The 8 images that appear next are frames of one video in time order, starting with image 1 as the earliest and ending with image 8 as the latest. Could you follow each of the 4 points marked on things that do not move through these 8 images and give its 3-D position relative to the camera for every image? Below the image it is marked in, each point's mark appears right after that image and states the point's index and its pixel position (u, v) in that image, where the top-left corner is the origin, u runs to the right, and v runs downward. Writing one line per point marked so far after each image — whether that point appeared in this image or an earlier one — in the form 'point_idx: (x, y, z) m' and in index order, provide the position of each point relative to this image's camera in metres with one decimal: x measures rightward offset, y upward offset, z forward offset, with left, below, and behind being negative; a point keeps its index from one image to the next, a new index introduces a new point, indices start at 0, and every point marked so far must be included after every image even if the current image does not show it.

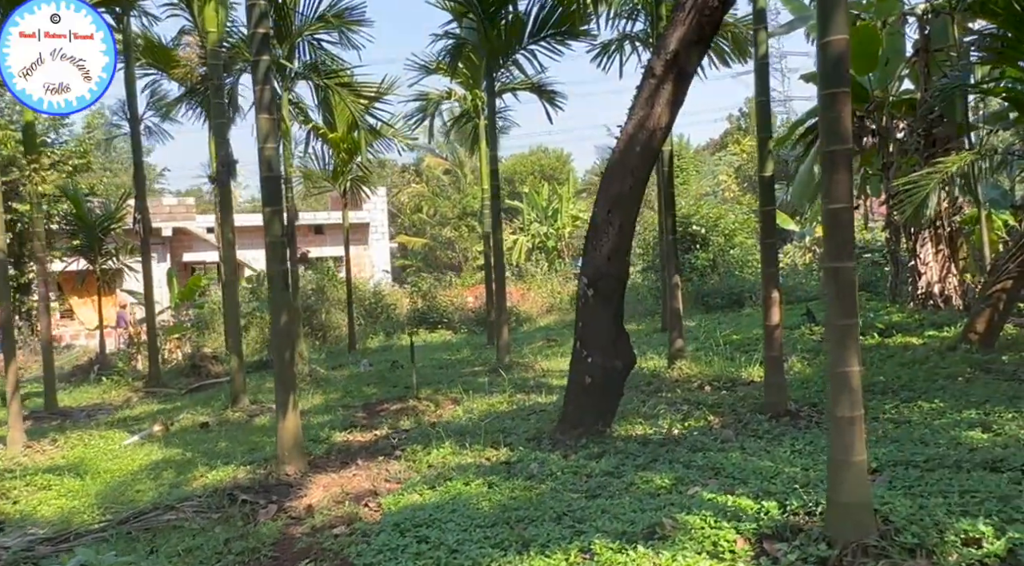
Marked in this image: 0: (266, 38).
0: (-1.4, +1.4, +5.4) m
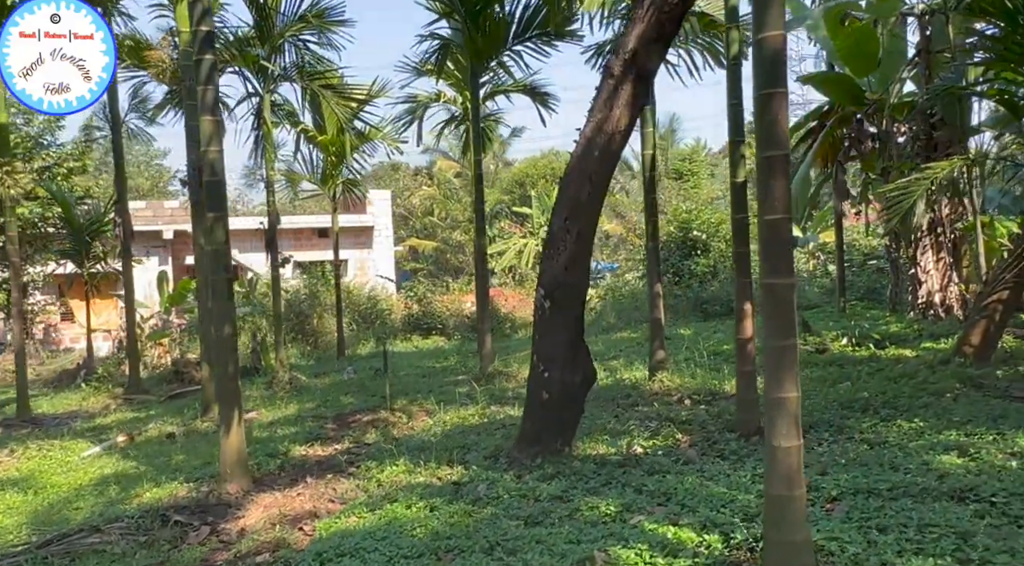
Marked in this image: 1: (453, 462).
0: (-1.7, +1.4, +5.2) m
1: (-0.3, -1.1, +5.5) m
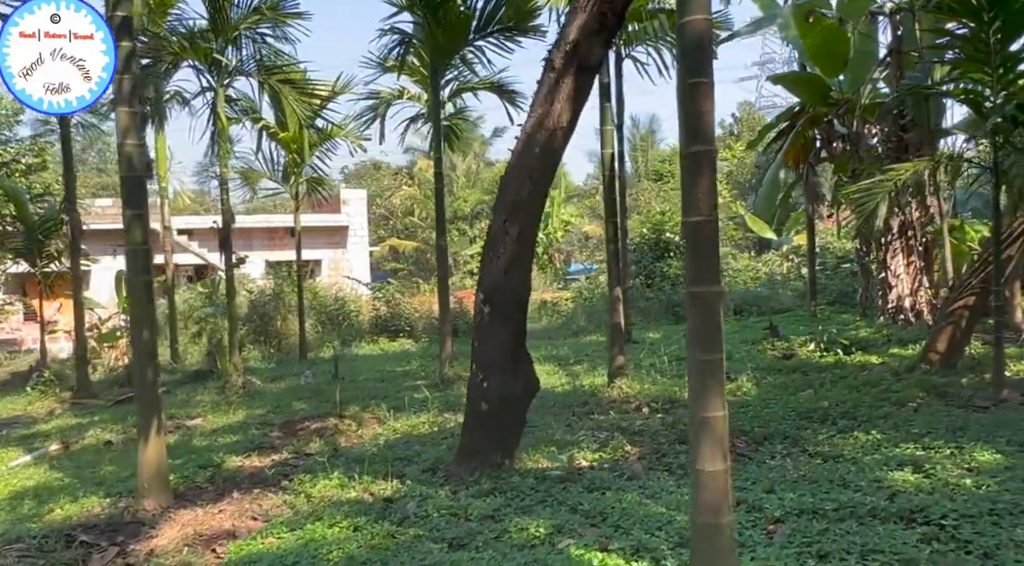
0: (-2.0, +1.4, +4.9) m
1: (-0.7, -1.1, +5.3) m
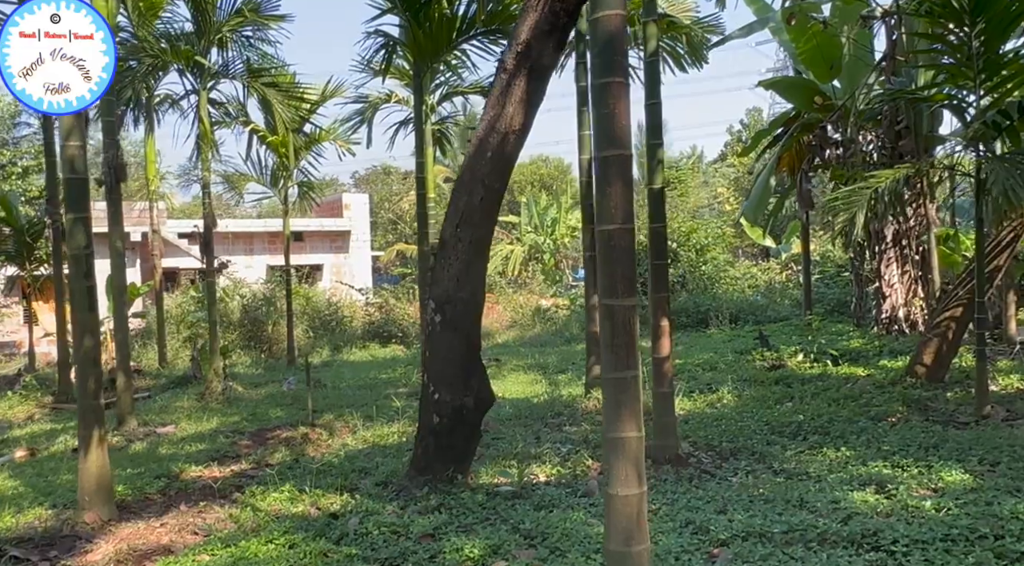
0: (-2.2, +1.3, +4.7) m
1: (-0.9, -1.1, +5.1) m
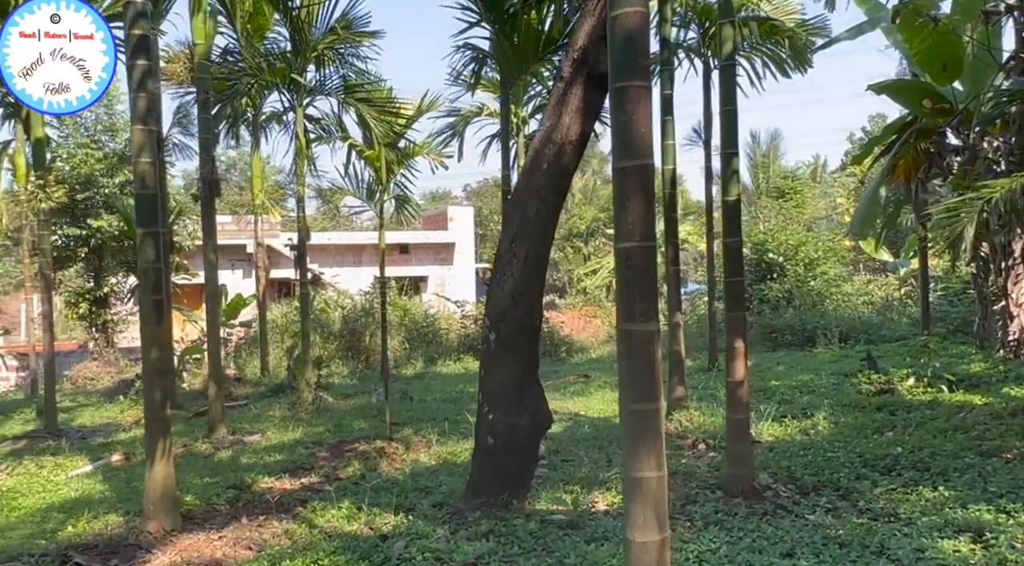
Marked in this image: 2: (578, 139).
0: (-1.9, +1.3, +4.8) m
1: (-0.6, -1.2, +5.0) m
2: (+0.3, +0.7, +4.3) m
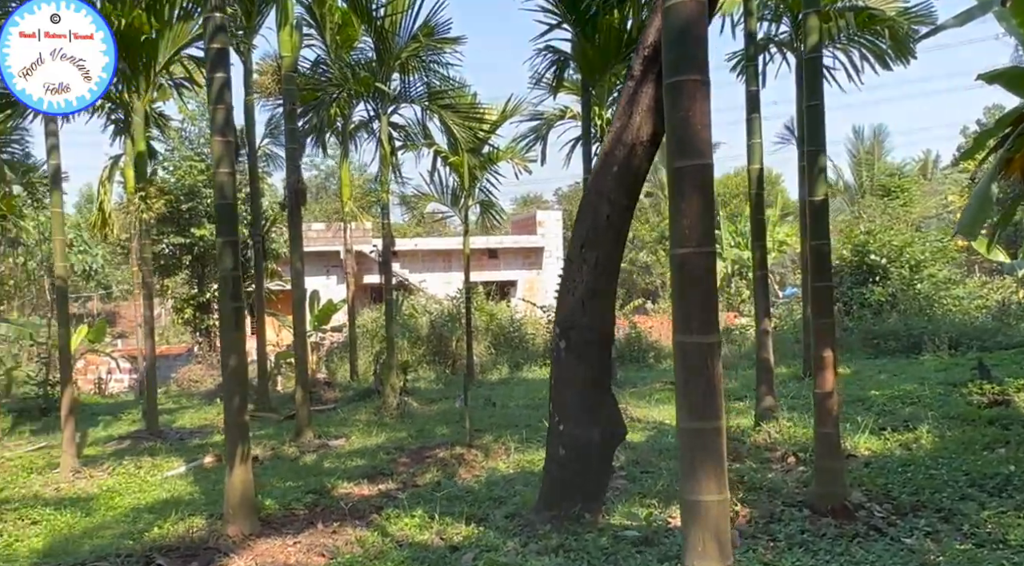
0: (-1.5, +1.2, +4.9) m
1: (-0.2, -1.2, +4.9) m
2: (+0.6, +0.6, +4.2) m
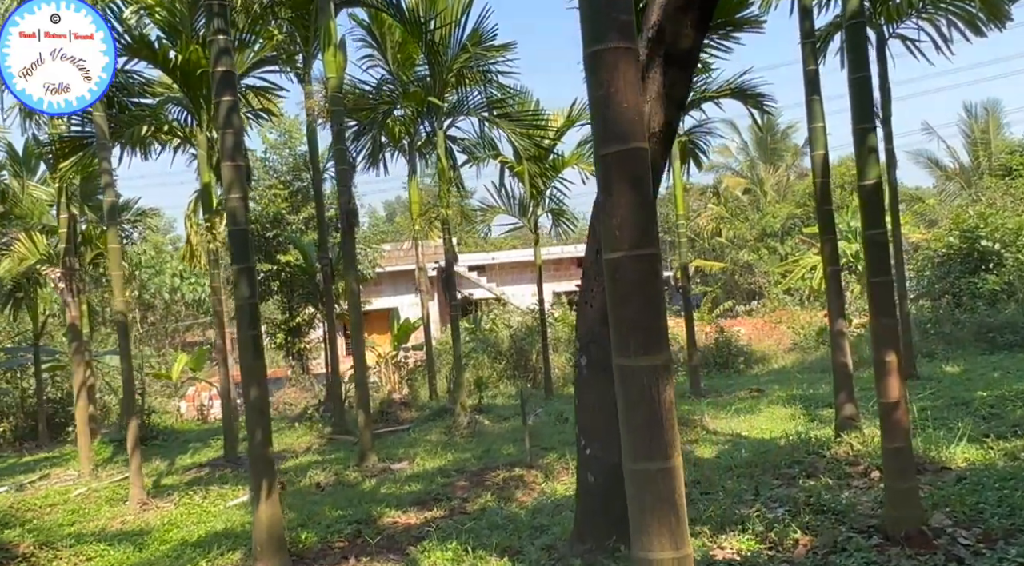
0: (-1.5, +1.1, +4.7) m
1: (0.0, -1.3, +4.6) m
2: (+0.6, +0.6, +3.7) m
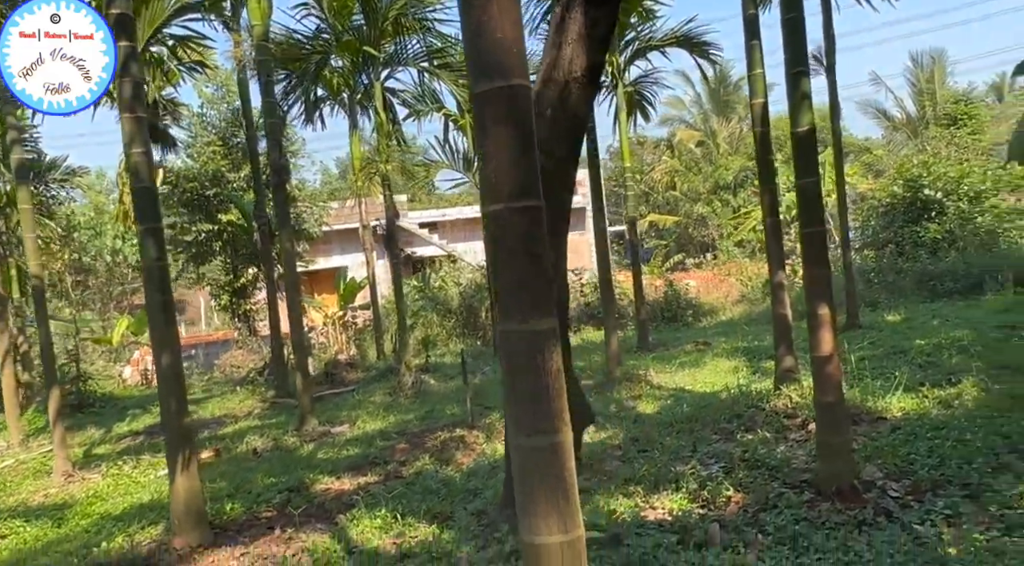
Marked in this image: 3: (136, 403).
0: (-1.9, +1.3, +4.4) m
1: (-0.3, -1.1, +4.4) m
2: (+0.3, +0.8, +3.5) m
3: (-5.2, -1.7, +12.8) m
